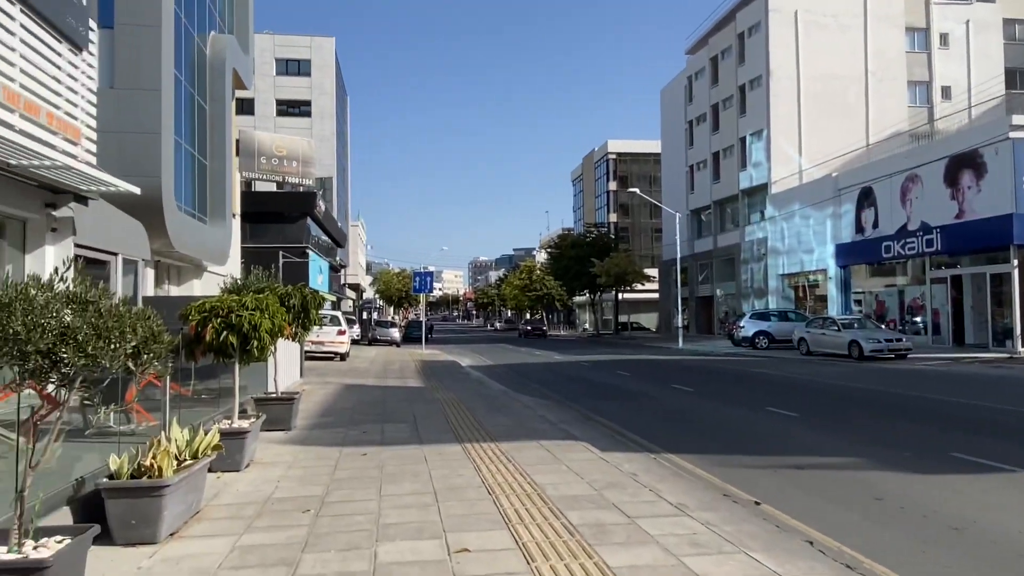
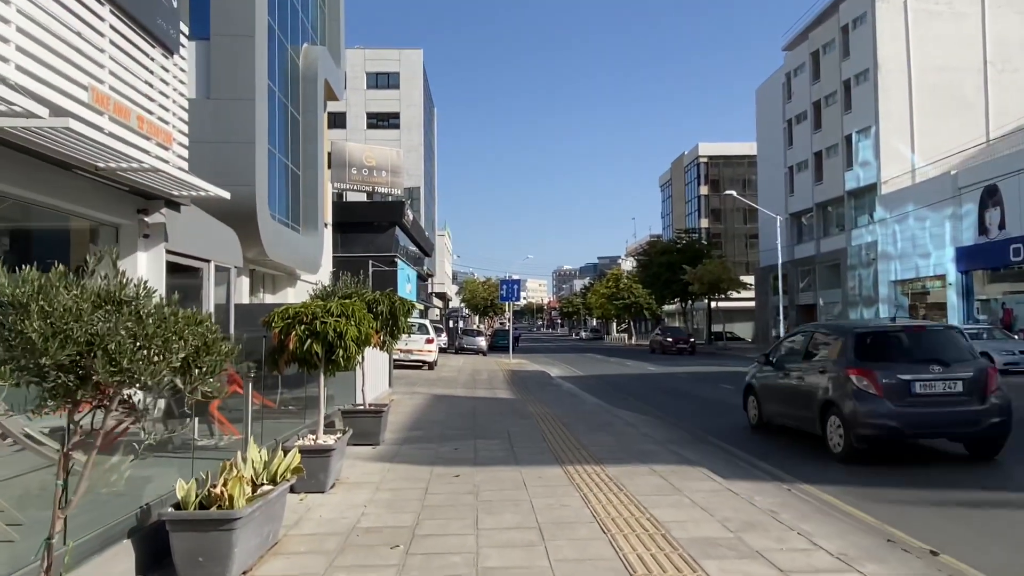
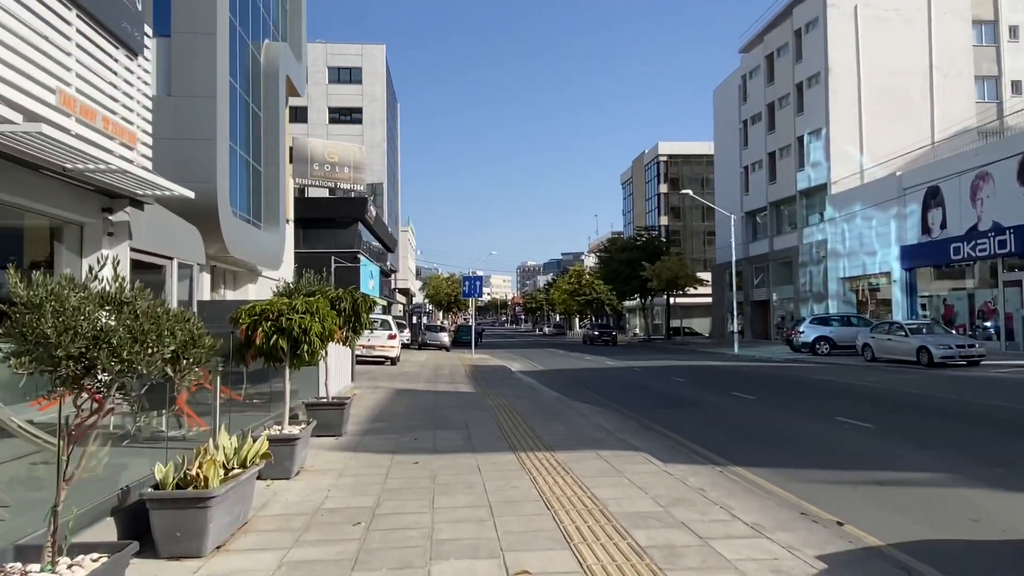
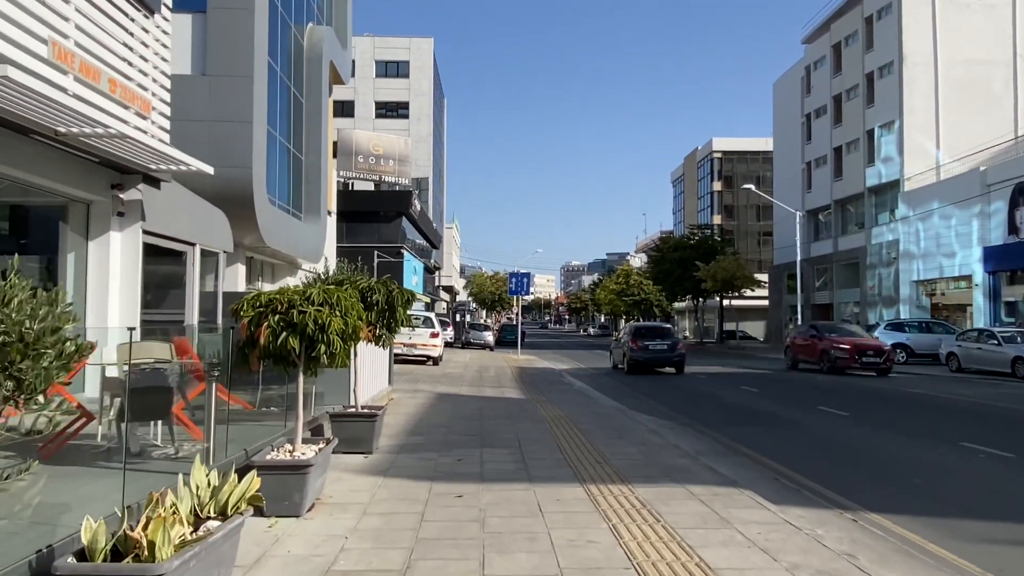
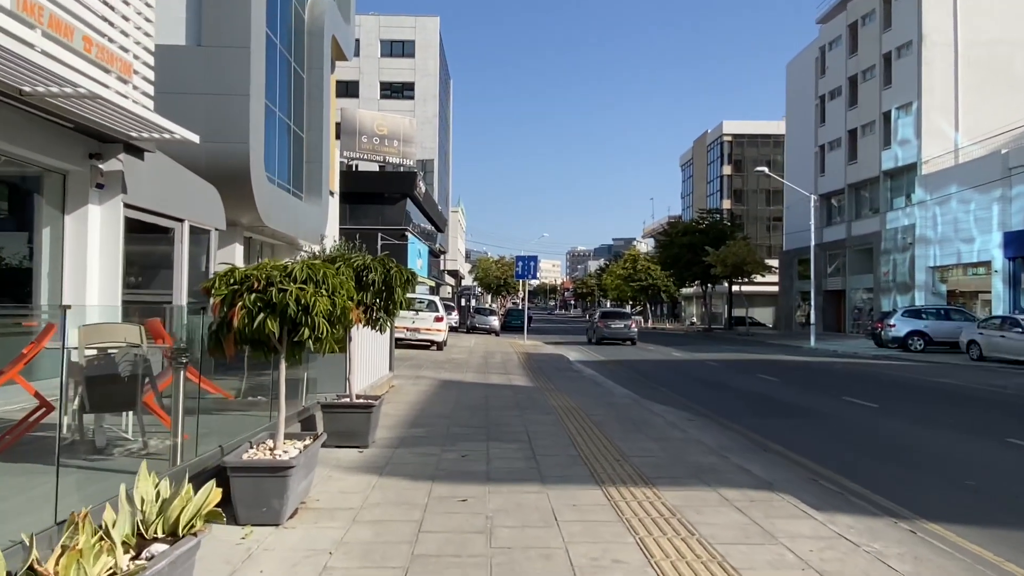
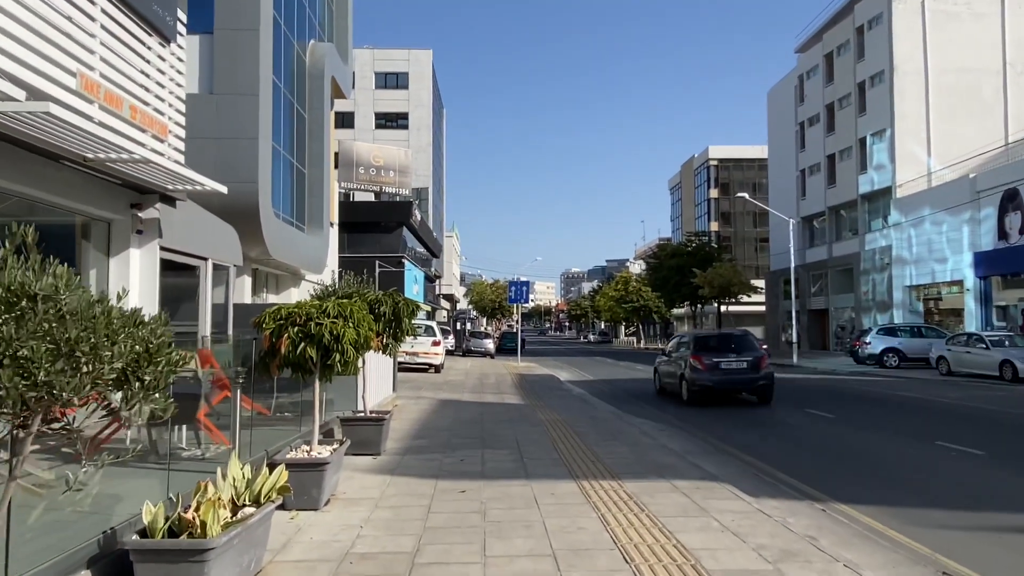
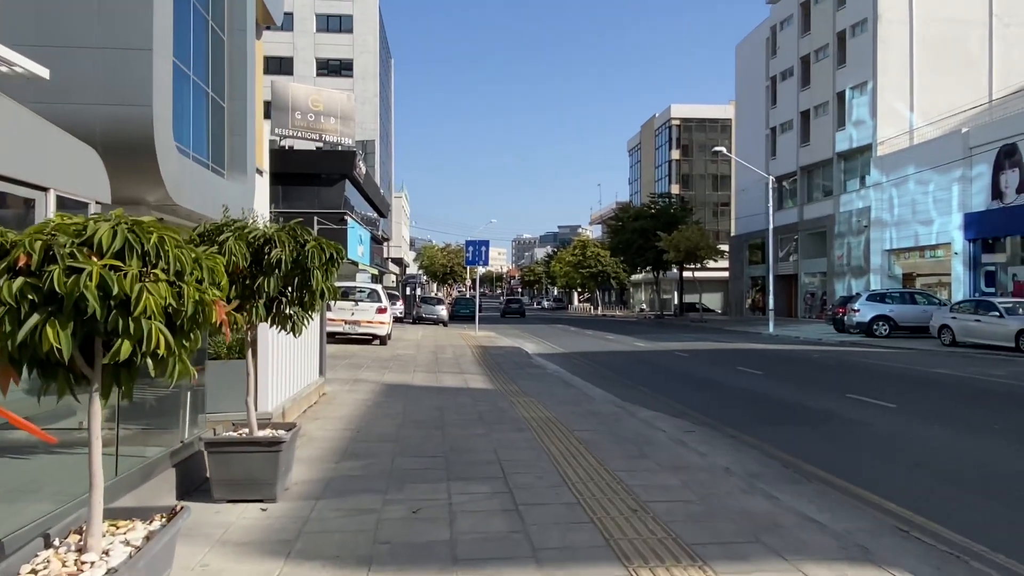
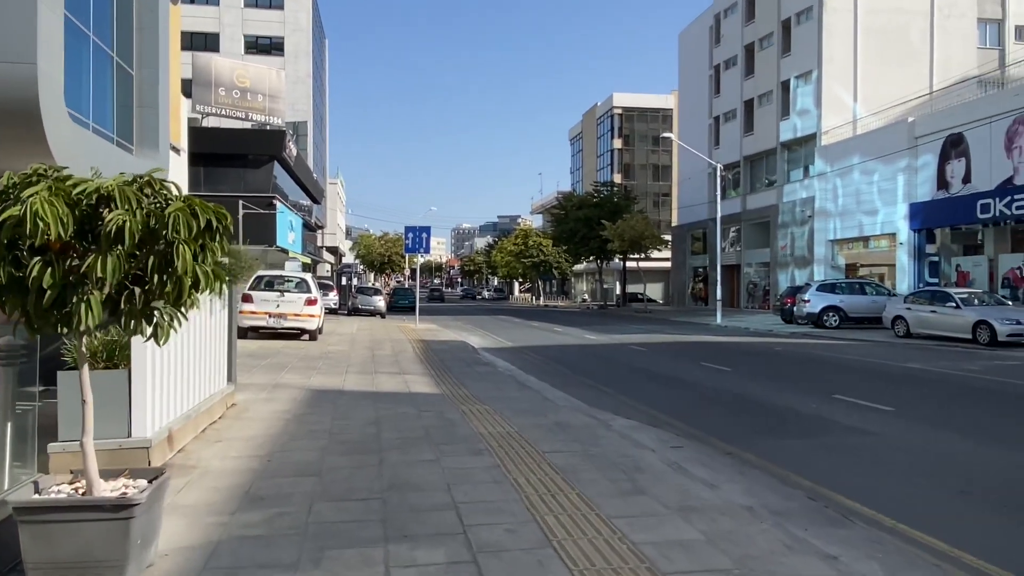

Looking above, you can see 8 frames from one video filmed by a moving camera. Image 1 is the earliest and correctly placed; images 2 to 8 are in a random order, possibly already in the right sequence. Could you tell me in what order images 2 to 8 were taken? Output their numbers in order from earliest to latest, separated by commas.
3, 2, 6, 4, 5, 7, 8
